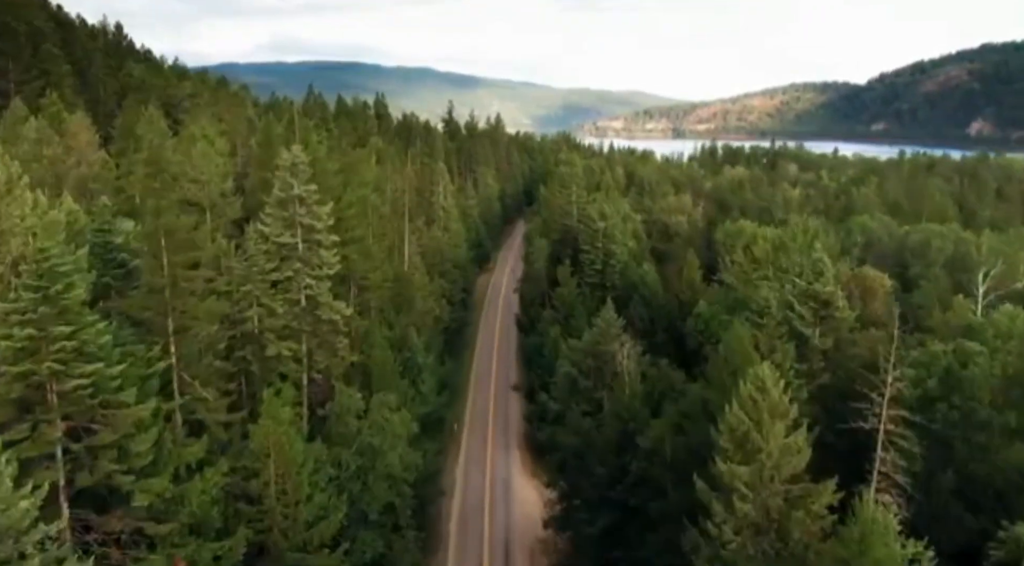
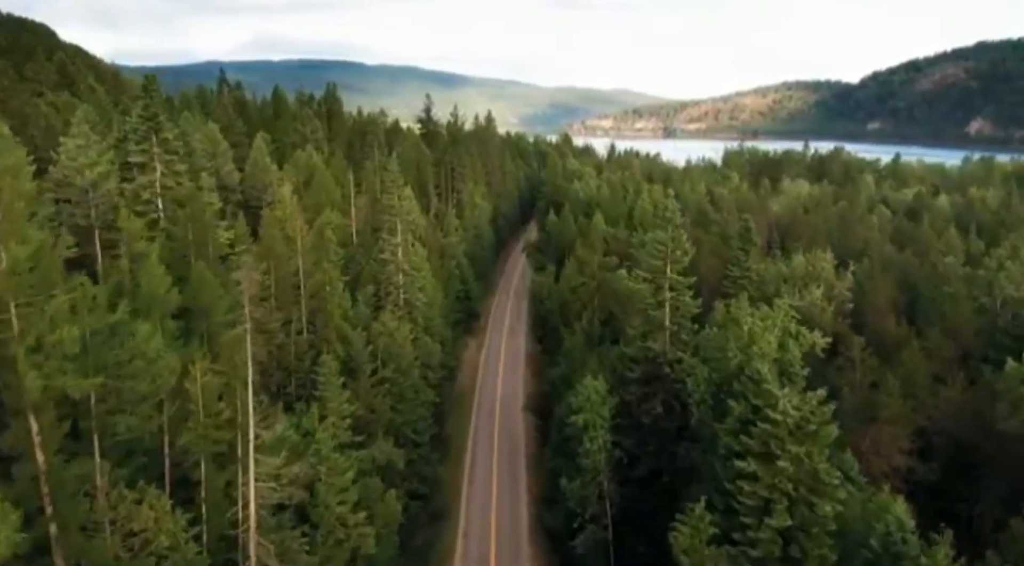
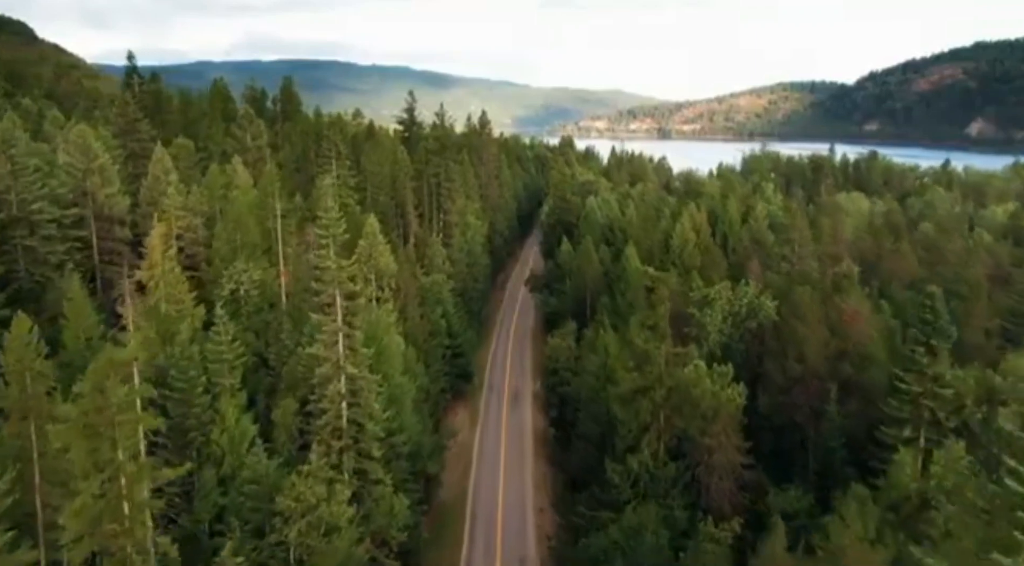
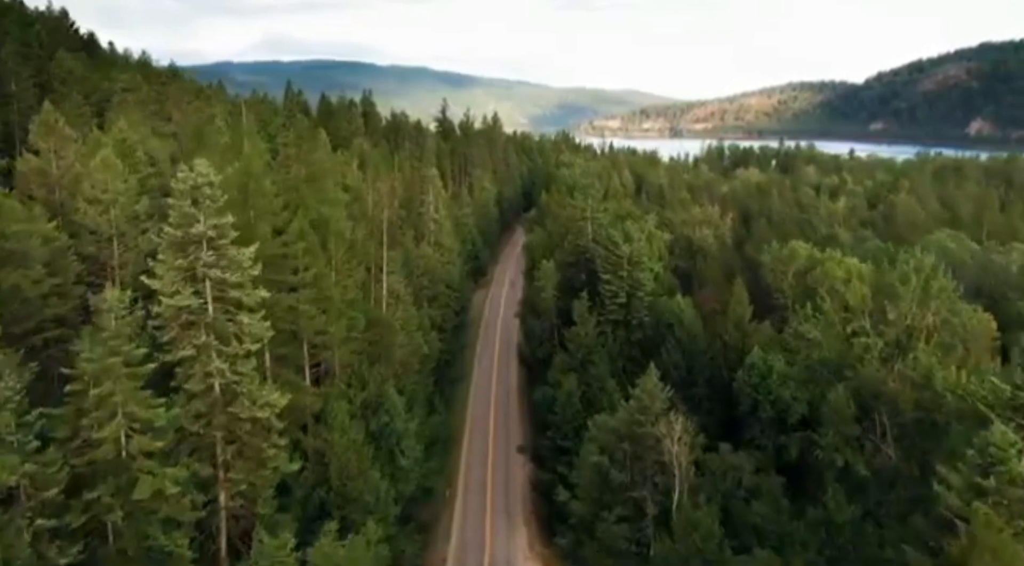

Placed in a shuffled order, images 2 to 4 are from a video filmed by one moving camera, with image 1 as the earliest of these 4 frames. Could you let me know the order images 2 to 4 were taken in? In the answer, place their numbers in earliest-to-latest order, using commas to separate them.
4, 2, 3
